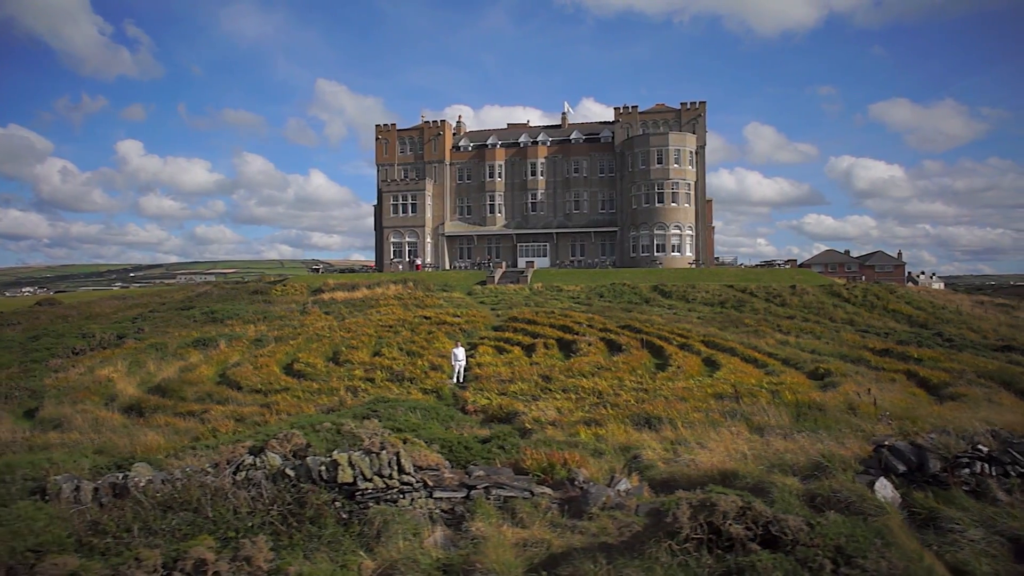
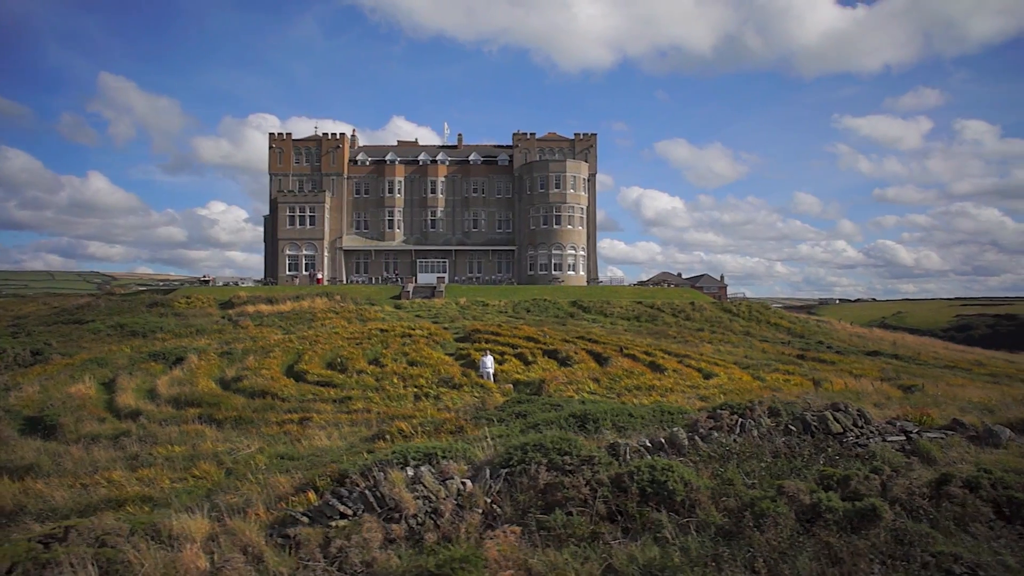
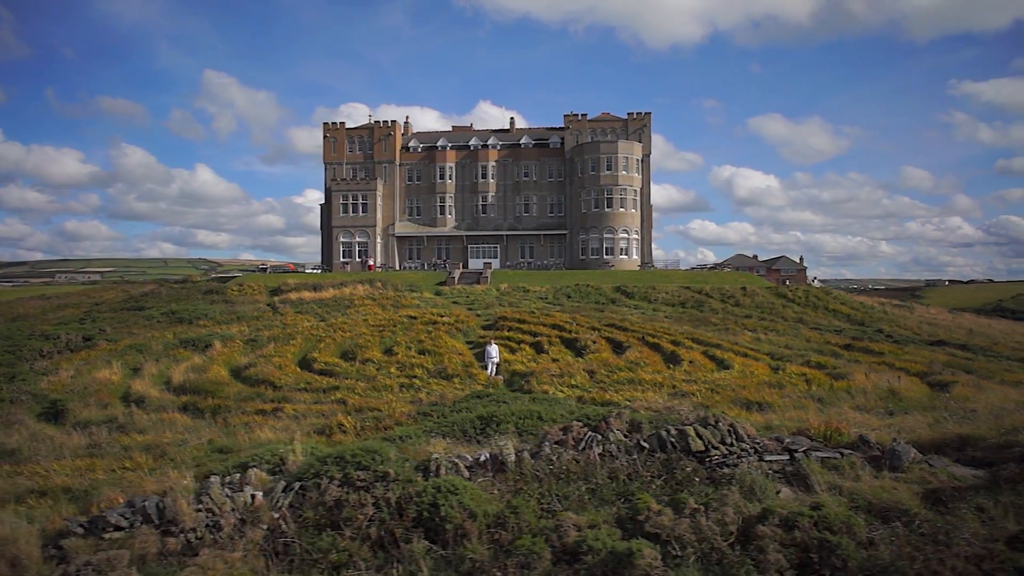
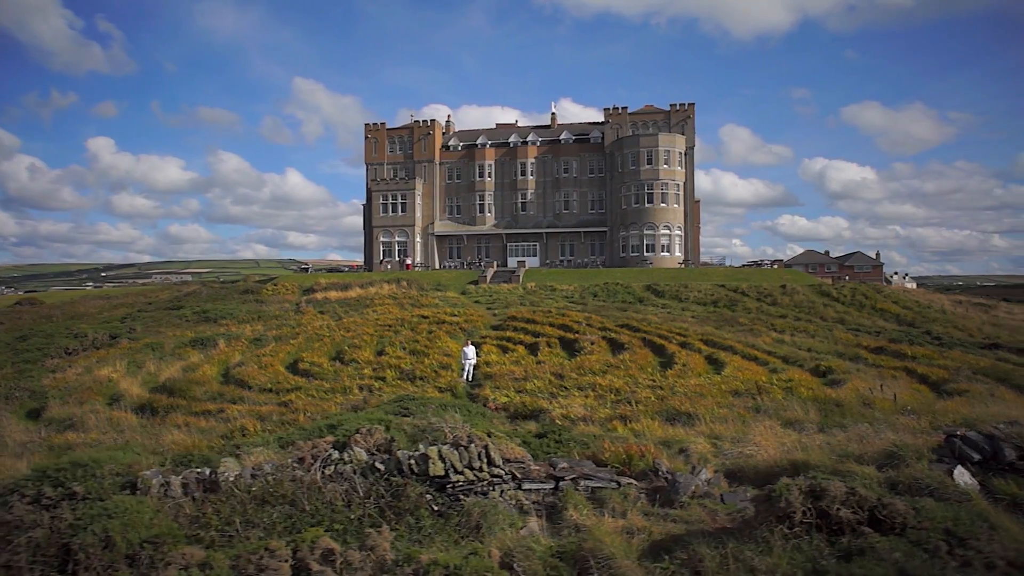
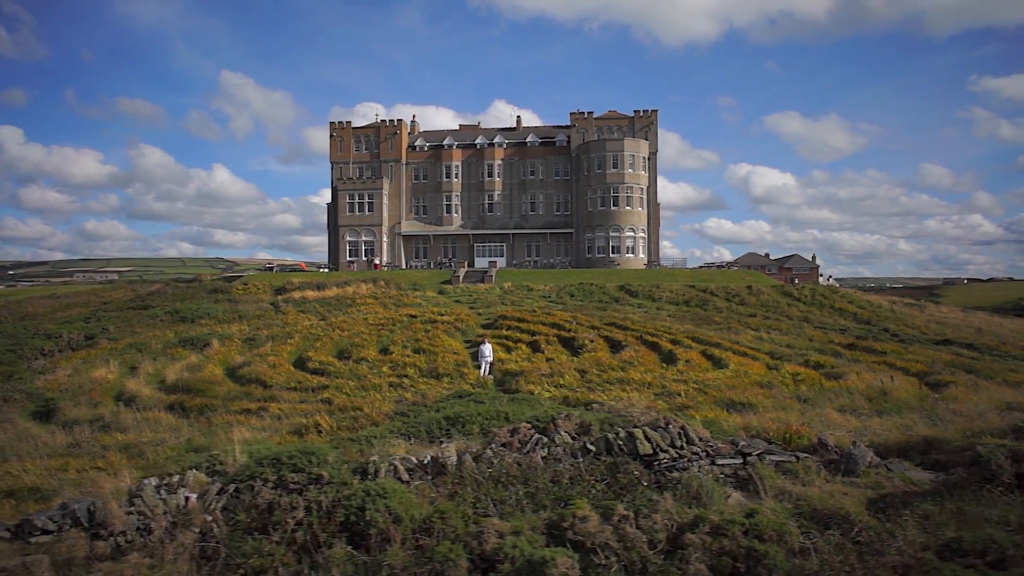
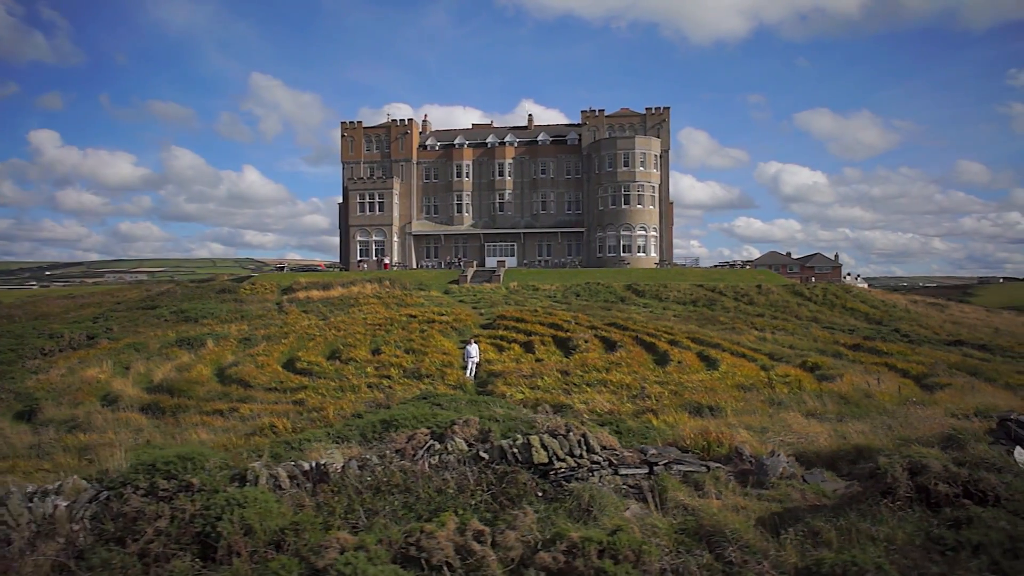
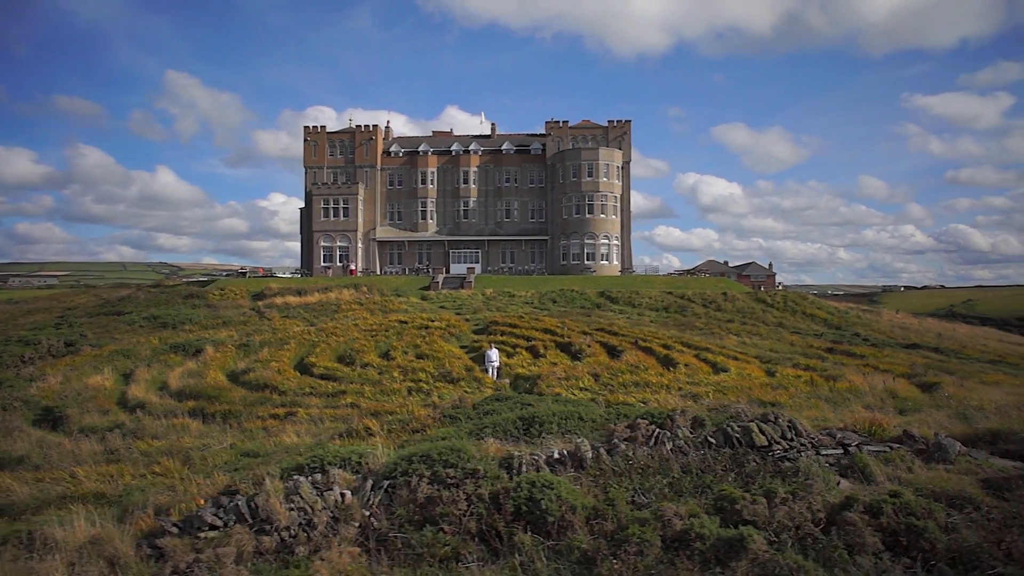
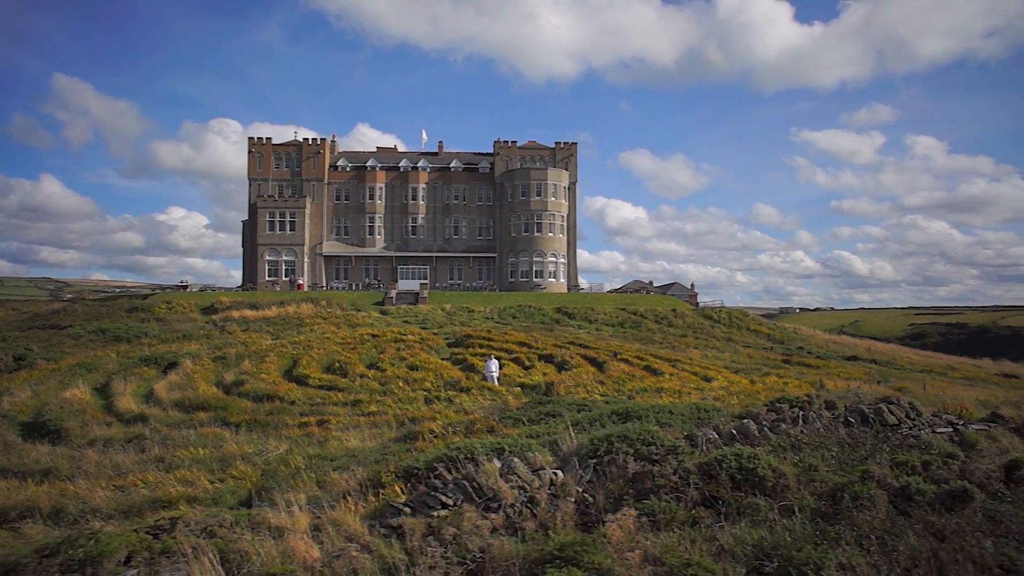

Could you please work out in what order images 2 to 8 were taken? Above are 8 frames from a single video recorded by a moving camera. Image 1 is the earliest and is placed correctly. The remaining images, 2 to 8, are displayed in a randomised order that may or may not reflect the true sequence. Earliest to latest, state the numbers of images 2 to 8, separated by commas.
4, 6, 5, 3, 7, 2, 8
